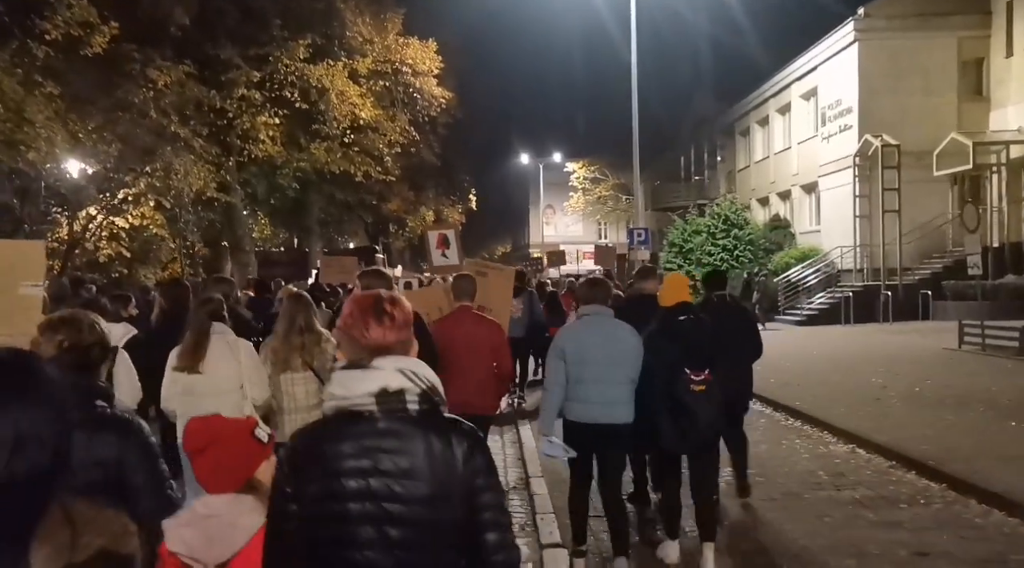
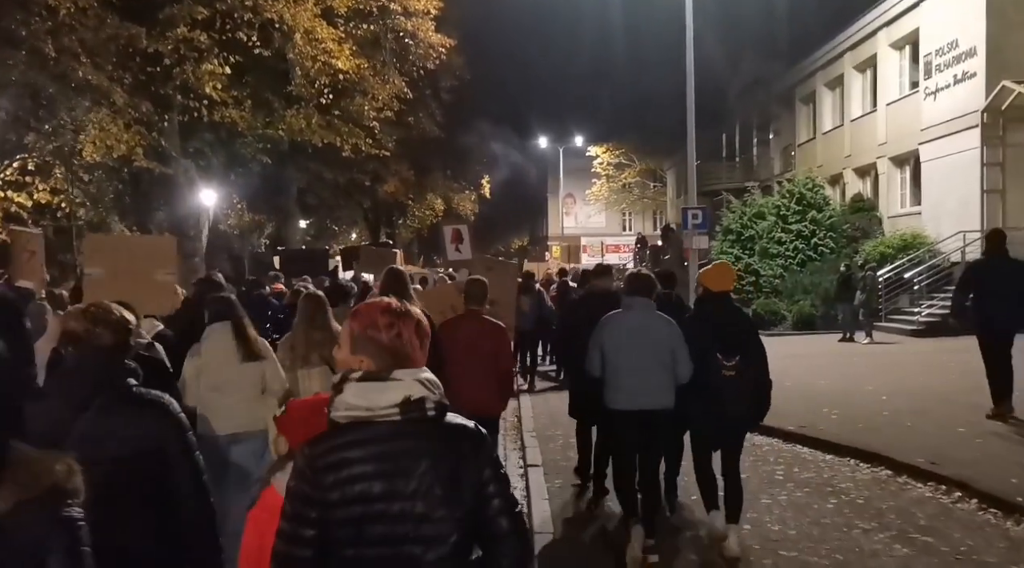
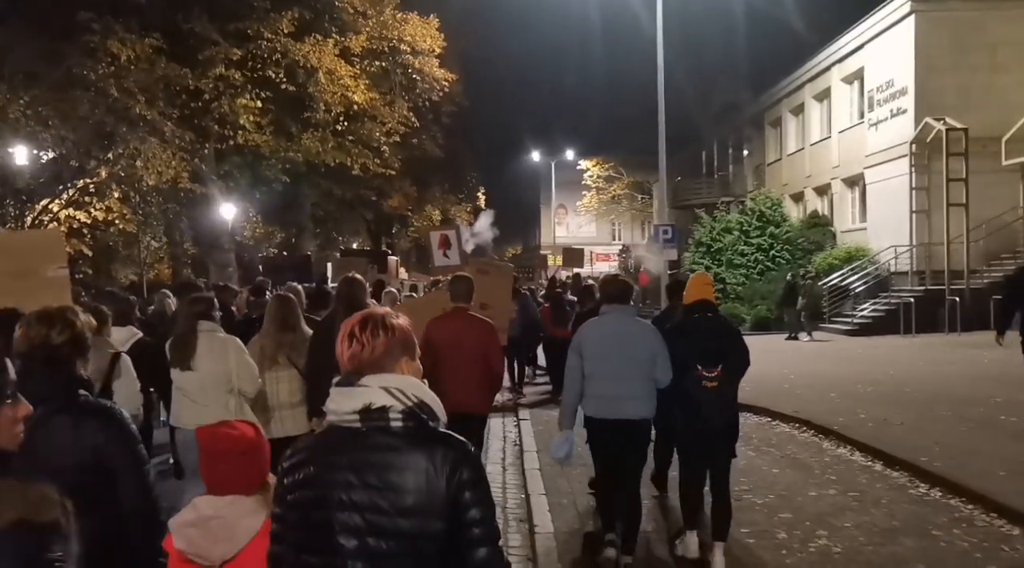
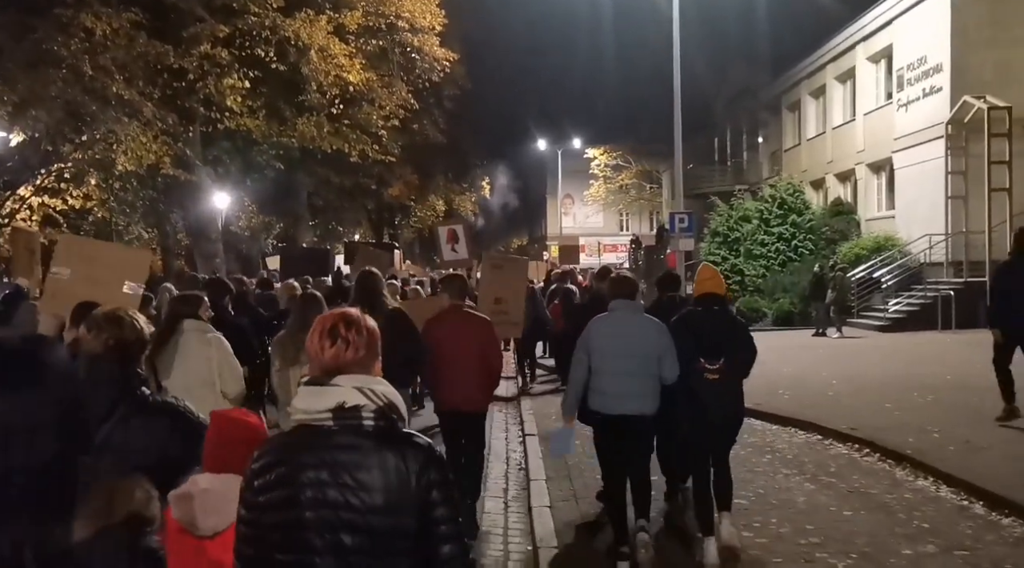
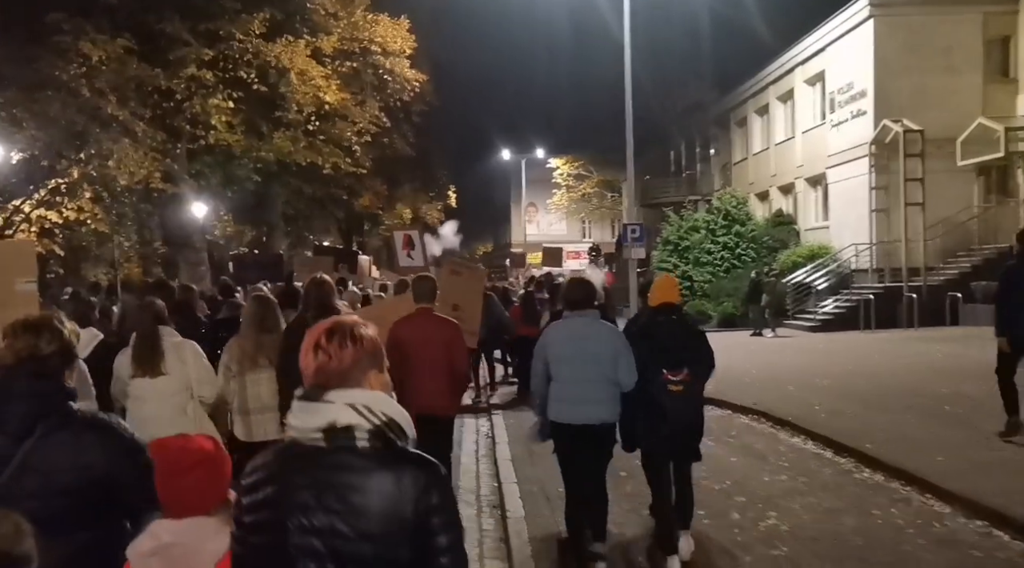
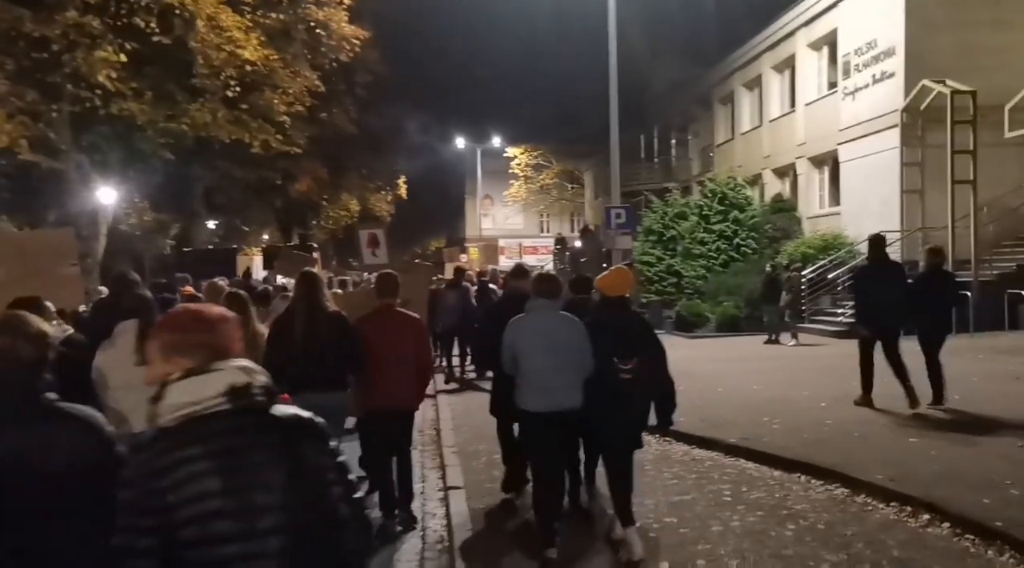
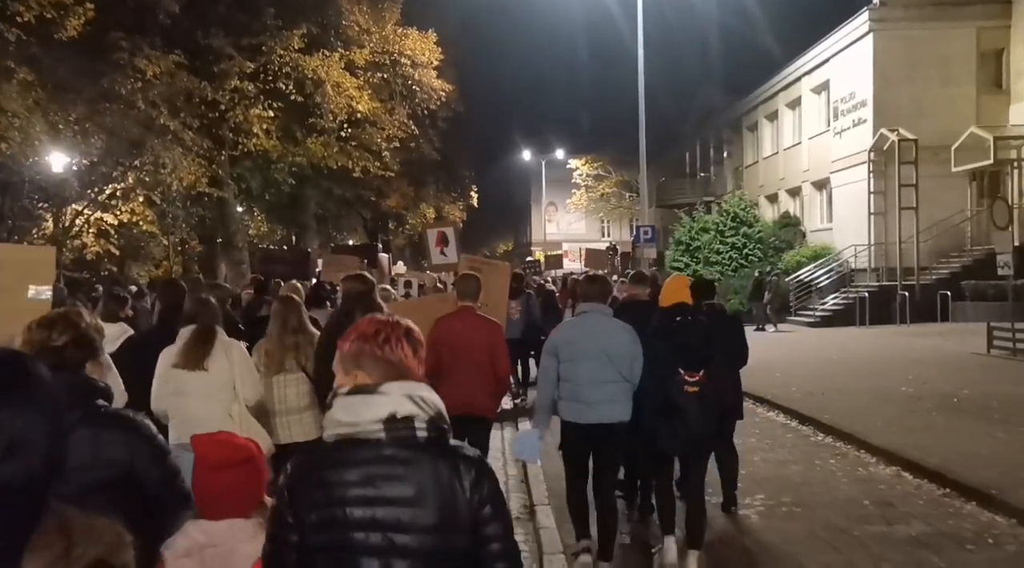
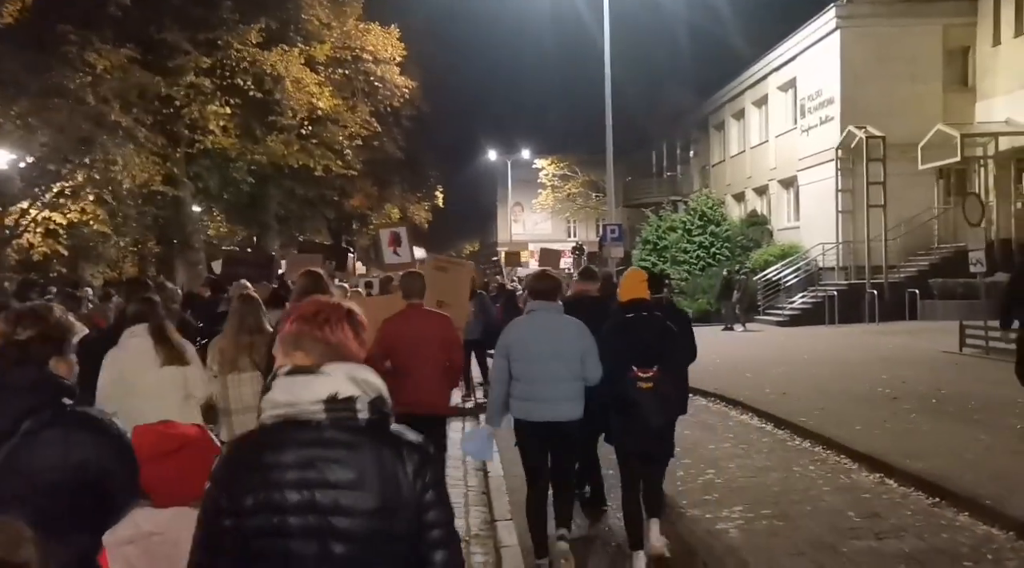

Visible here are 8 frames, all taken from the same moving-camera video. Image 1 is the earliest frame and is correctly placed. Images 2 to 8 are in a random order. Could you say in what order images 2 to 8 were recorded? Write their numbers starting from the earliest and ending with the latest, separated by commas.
7, 8, 5, 3, 4, 2, 6
